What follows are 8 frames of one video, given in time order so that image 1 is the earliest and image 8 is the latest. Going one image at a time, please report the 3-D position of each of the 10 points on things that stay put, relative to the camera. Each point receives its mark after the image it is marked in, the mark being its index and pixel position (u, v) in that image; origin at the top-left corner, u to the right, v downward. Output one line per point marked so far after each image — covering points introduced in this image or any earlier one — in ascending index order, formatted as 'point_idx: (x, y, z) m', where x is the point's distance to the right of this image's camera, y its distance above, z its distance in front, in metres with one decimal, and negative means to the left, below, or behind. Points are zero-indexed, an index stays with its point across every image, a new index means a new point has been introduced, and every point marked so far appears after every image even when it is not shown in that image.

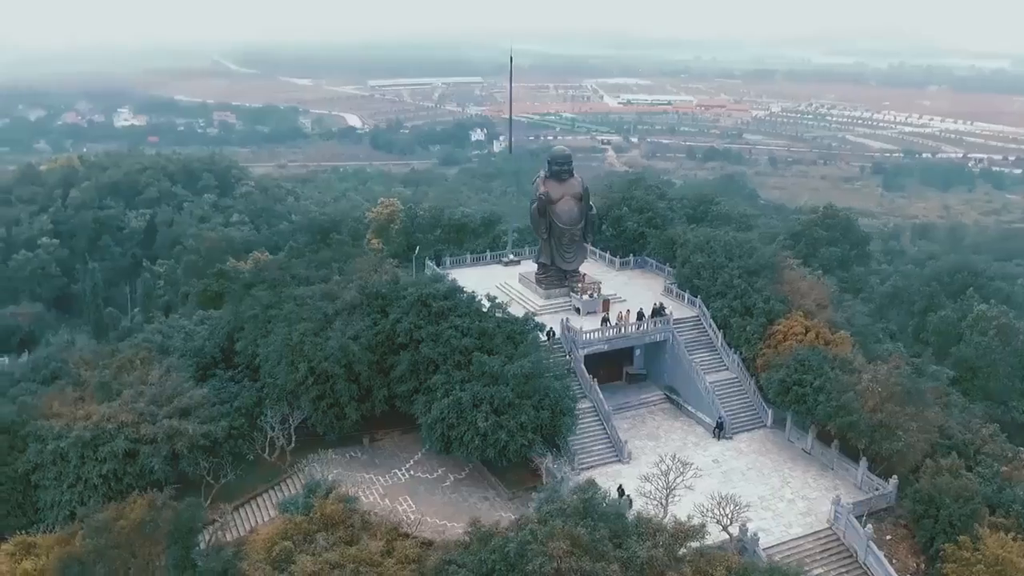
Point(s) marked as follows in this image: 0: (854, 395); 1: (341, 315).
0: (+6.3, -2.0, +17.6) m
1: (-3.7, -0.6, +19.6) m
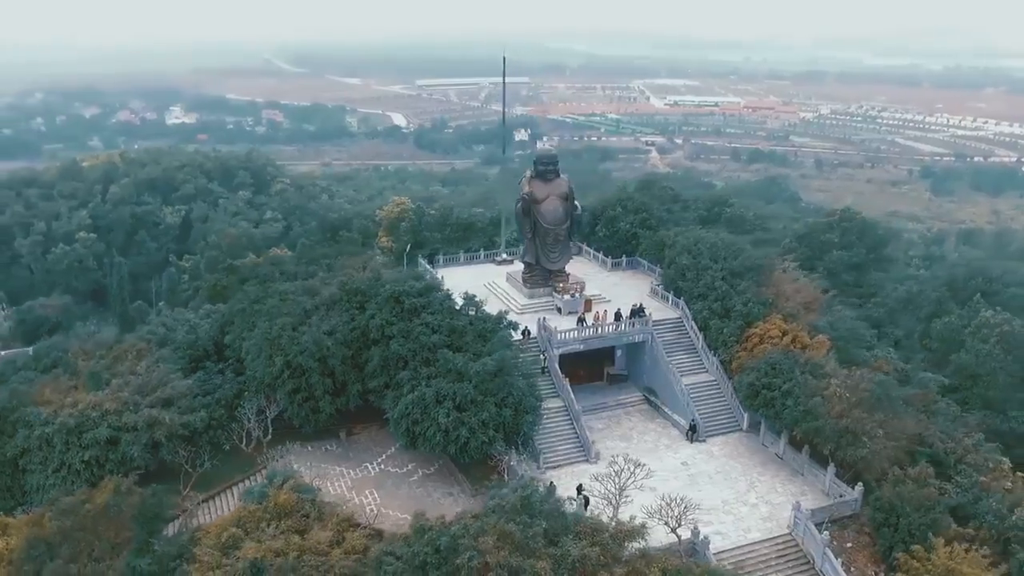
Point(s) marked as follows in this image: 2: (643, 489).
0: (+5.6, -2.1, +17.4) m
1: (-4.2, -0.5, +20.0) m
2: (+2.1, -3.7, +17.3) m
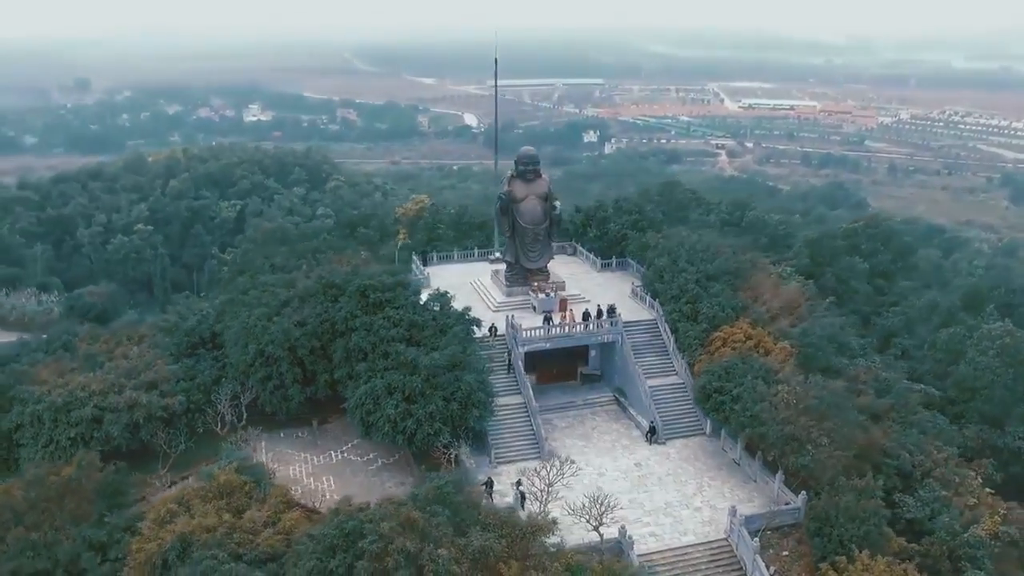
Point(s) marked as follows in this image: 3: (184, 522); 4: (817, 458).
0: (+4.6, -2.1, +17.2) m
1: (-4.9, -0.3, +20.7) m
2: (+1.1, -3.7, +17.5) m
3: (-5.3, -3.8, +15.3) m
4: (+5.3, -3.0, +16.4) m
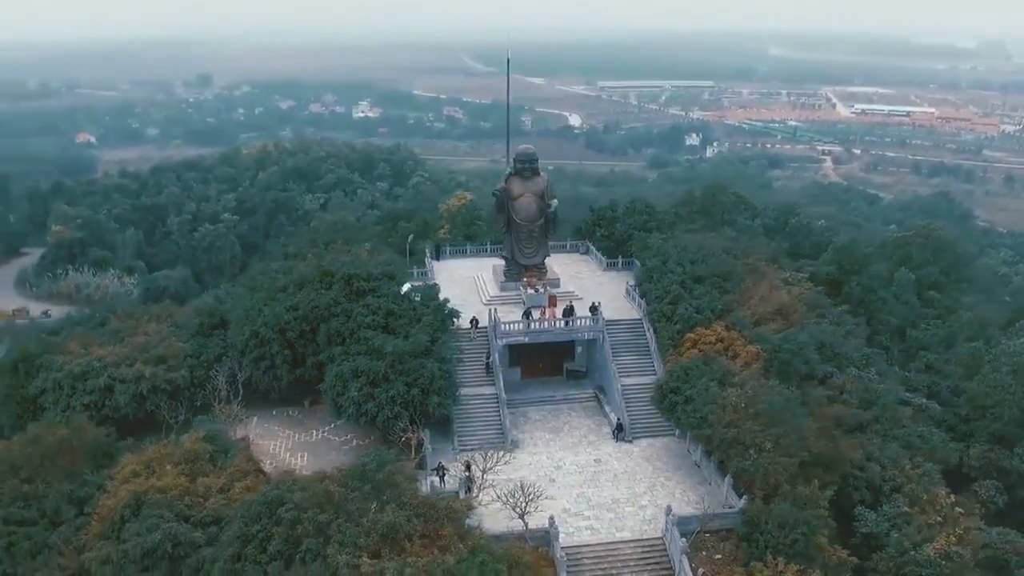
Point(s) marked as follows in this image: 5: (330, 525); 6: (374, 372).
0: (+3.7, -2.2, +17.2) m
1: (-5.2, 0.0, +21.8) m
2: (+0.2, -3.6, +17.9) m
3: (-6.4, -3.4, +16.5) m
4: (+4.2, -3.0, +16.3) m
5: (-2.8, -3.6, +14.3) m
6: (-2.7, -1.7, +18.6) m
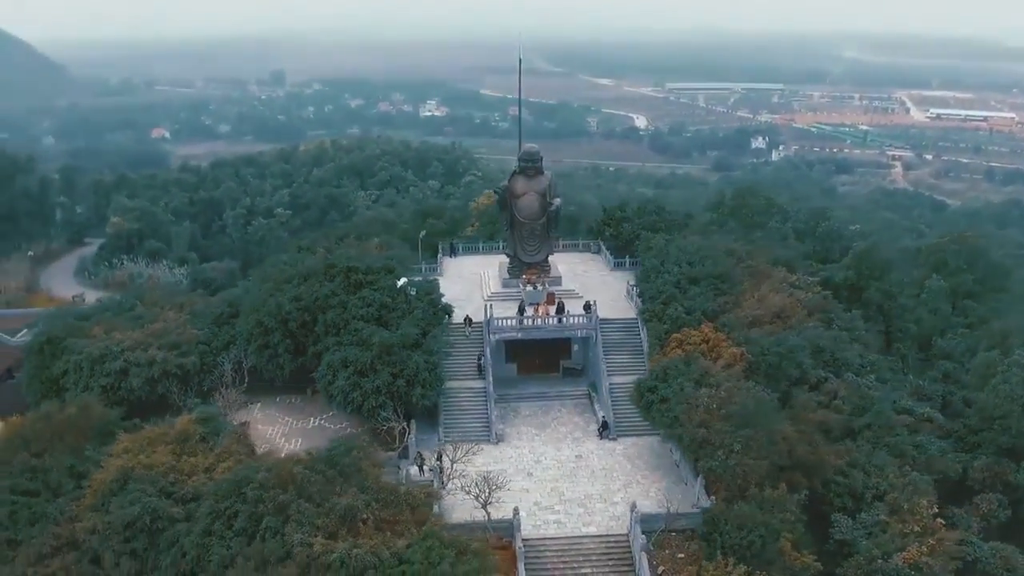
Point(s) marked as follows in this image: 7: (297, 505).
0: (+3.2, -2.2, +17.2) m
1: (-5.2, +0.2, +22.6) m
2: (-0.3, -3.5, +18.2) m
3: (-7.0, -3.2, +17.4) m
4: (+3.6, -3.0, +16.3) m
5: (-3.5, -3.4, +14.9) m
6: (-3.0, -1.5, +19.1) m
7: (-3.4, -3.4, +14.8) m
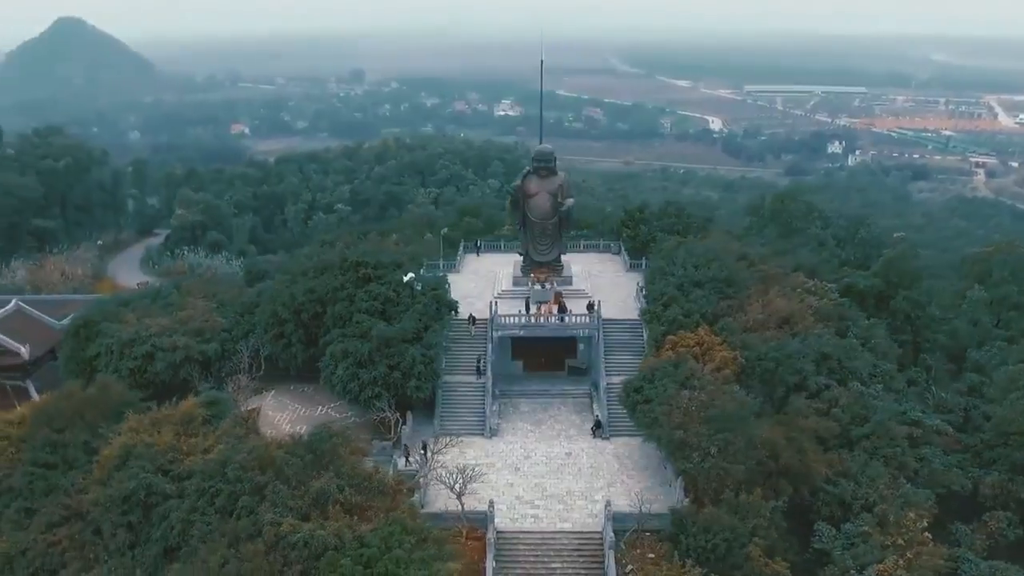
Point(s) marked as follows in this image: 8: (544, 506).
0: (+2.9, -2.2, +17.3) m
1: (-4.9, +0.4, +23.4) m
2: (-0.5, -3.5, +18.6) m
3: (-7.3, -2.9, +18.4) m
4: (+3.2, -3.1, +16.3) m
5: (-4.0, -3.3, +15.6) m
6: (-3.2, -1.4, +19.7) m
7: (-3.9, -3.3, +15.5) m
8: (+0.6, -4.0, +17.4) m
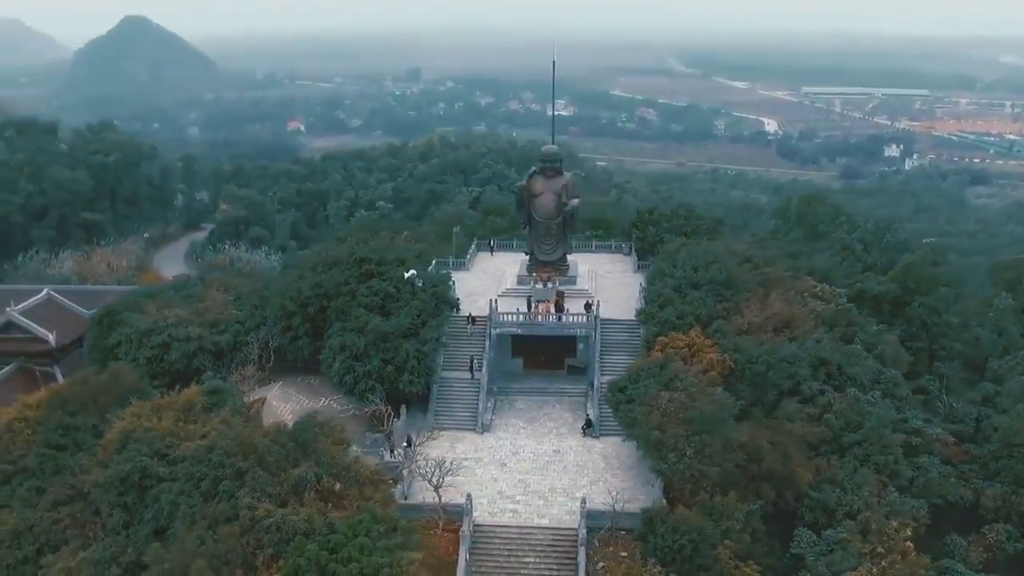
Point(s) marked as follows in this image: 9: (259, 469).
0: (+2.6, -2.3, +17.4) m
1: (-4.8, +0.6, +23.9) m
2: (-0.8, -3.4, +18.9) m
3: (-7.5, -2.7, +19.1) m
4: (+2.8, -3.1, +16.4) m
5: (-4.5, -3.2, +16.1) m
6: (-3.3, -1.3, +20.2) m
7: (-4.4, -3.1, +16.0) m
8: (+0.2, -4.0, +17.7) m
9: (-4.3, -3.1, +16.1) m
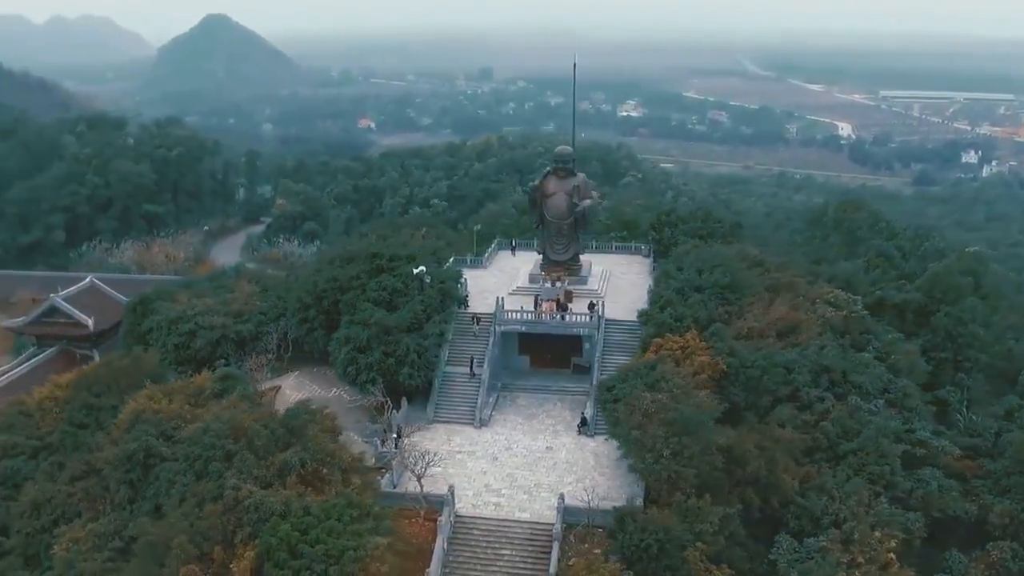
0: (+2.3, -2.3, +17.5) m
1: (-4.5, +0.7, +24.7) m
2: (-1.0, -3.3, +19.3) m
3: (-7.6, -2.5, +20.0) m
4: (+2.4, -3.1, +16.5) m
5: (-4.9, -3.0, +16.8) m
6: (-3.3, -1.1, +20.8) m
7: (-4.8, -3.0, +16.7) m
8: (-0.1, -4.0, +18.0) m
9: (-4.7, -2.9, +16.8) m
